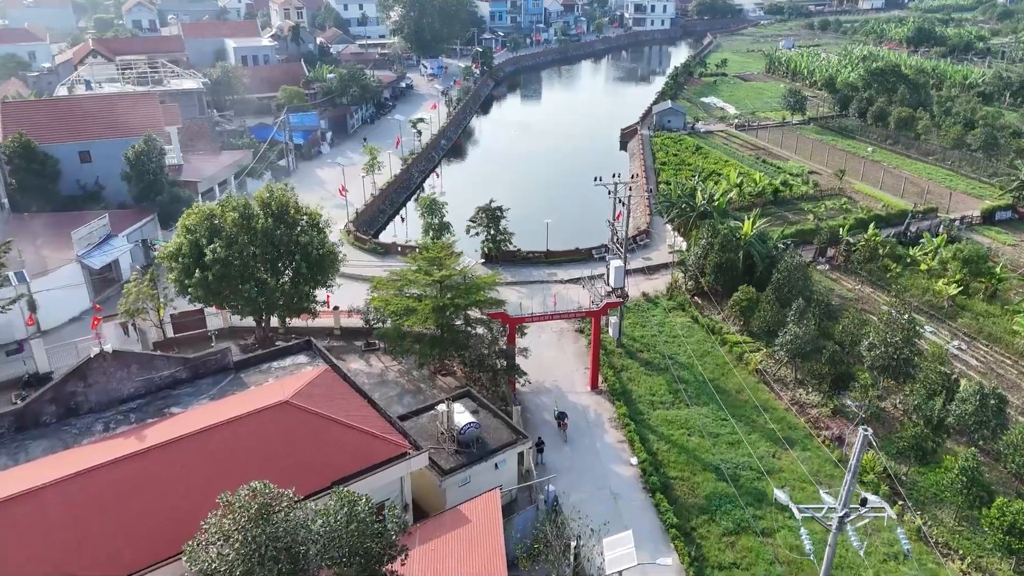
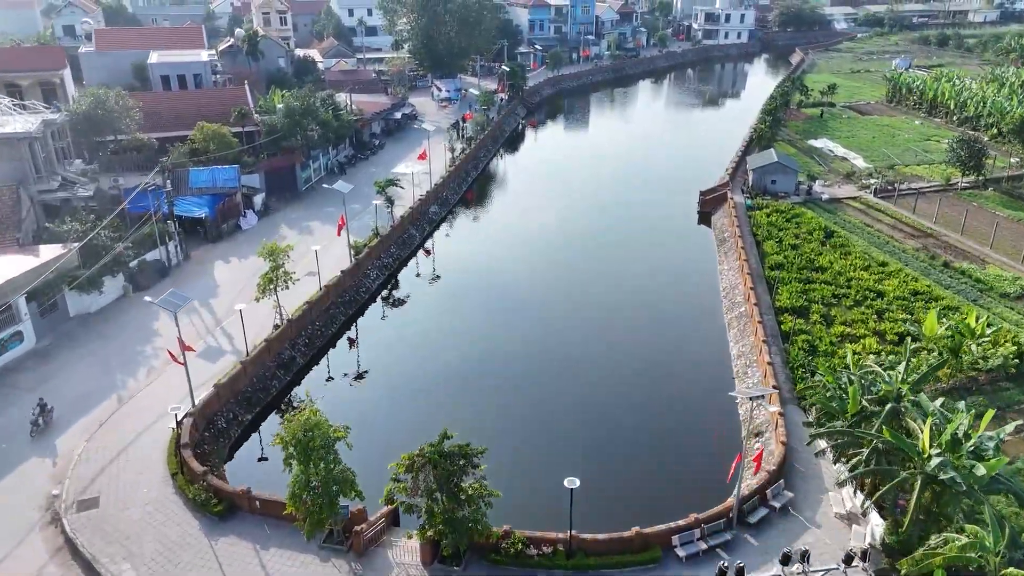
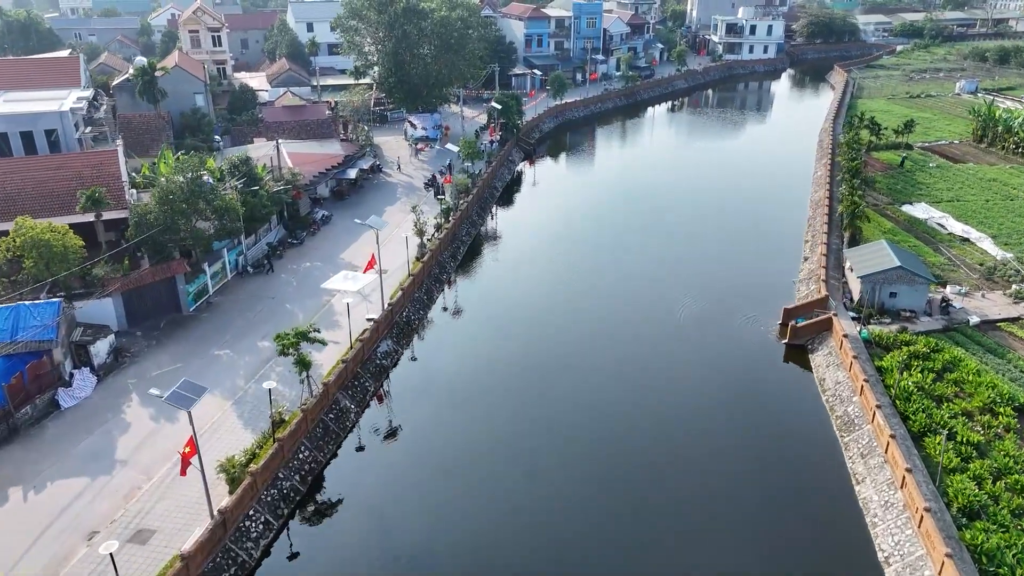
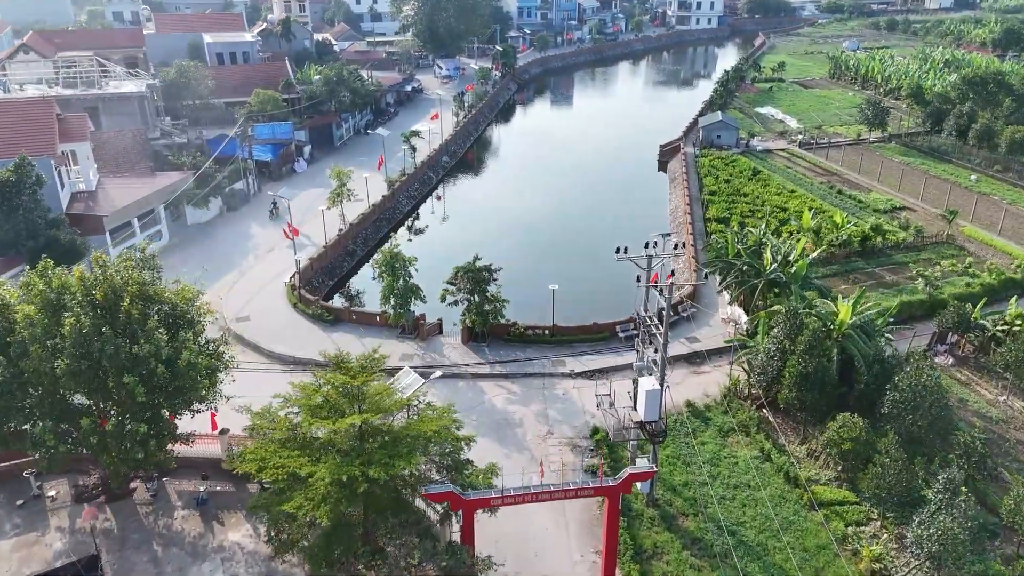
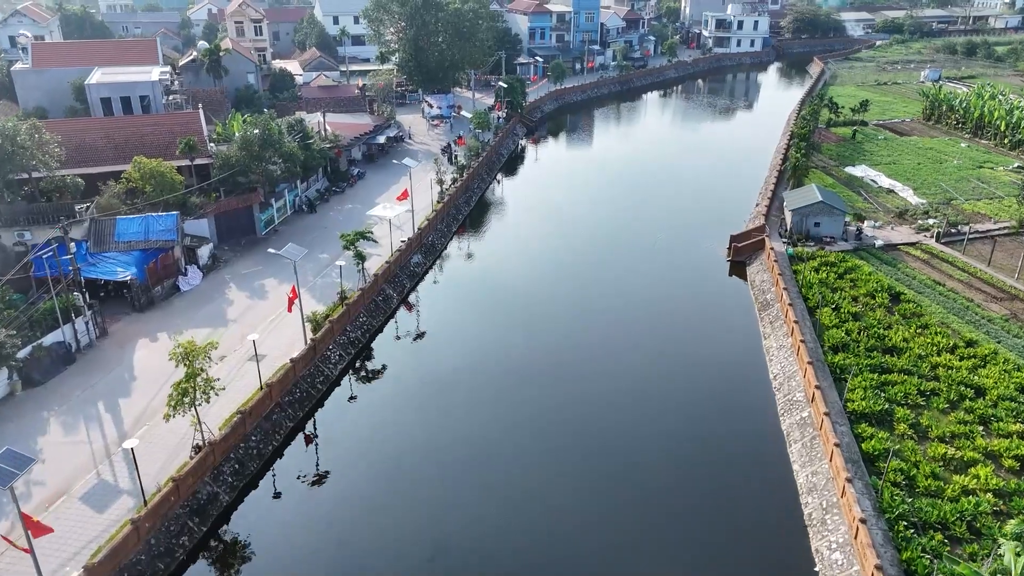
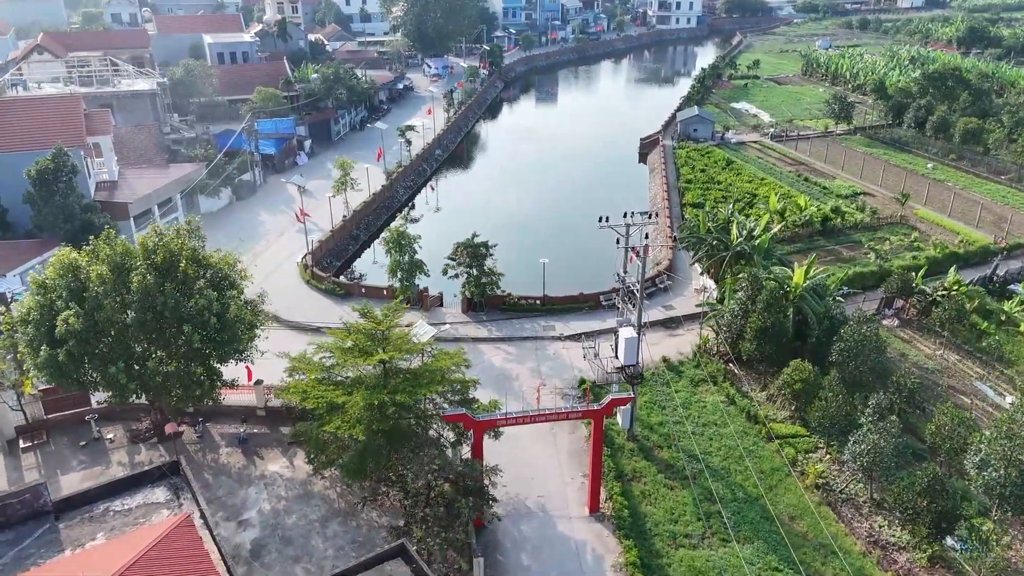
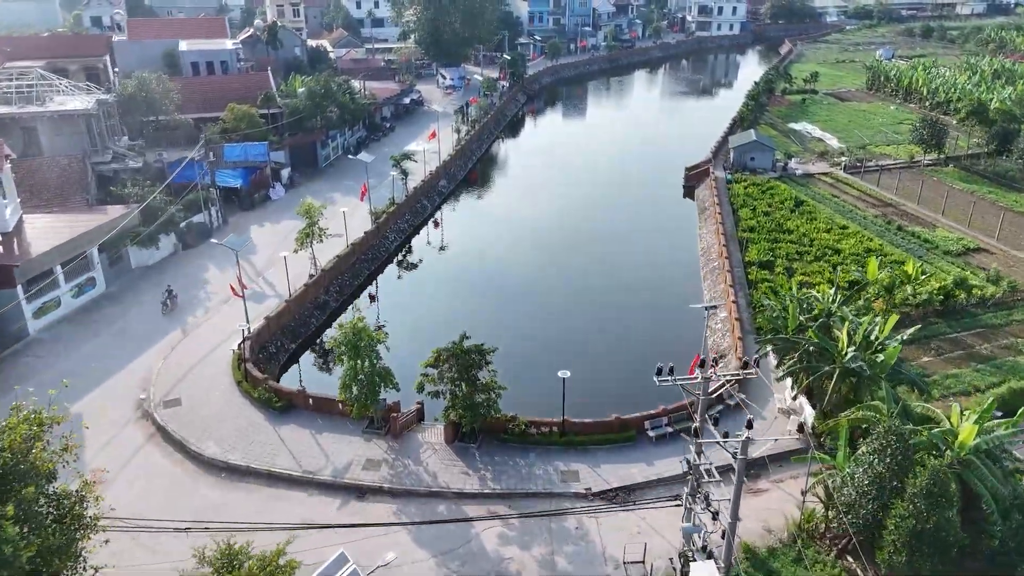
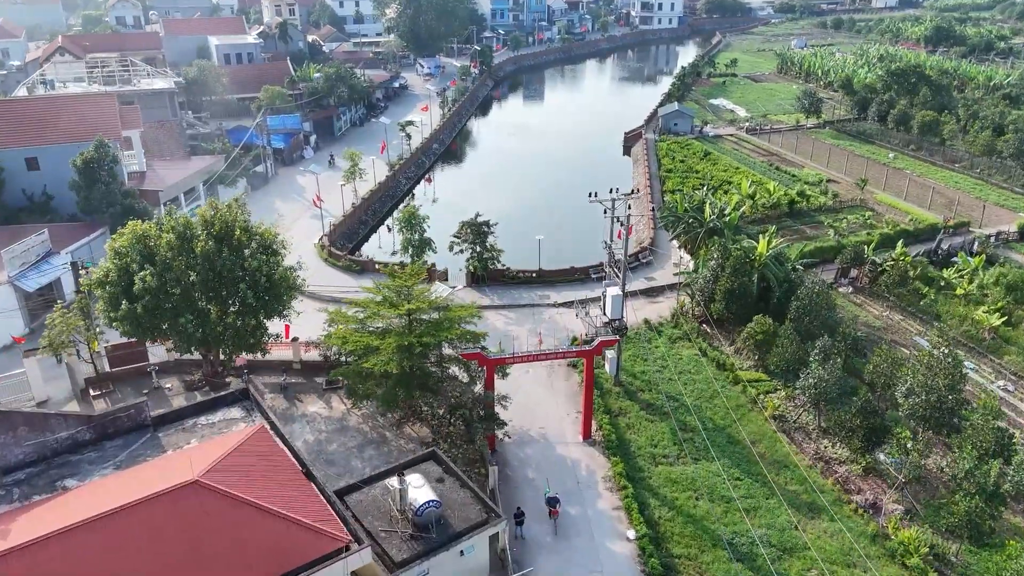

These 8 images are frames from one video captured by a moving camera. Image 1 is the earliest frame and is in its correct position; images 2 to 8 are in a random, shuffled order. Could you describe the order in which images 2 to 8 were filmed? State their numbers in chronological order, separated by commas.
8, 6, 4, 7, 2, 5, 3
